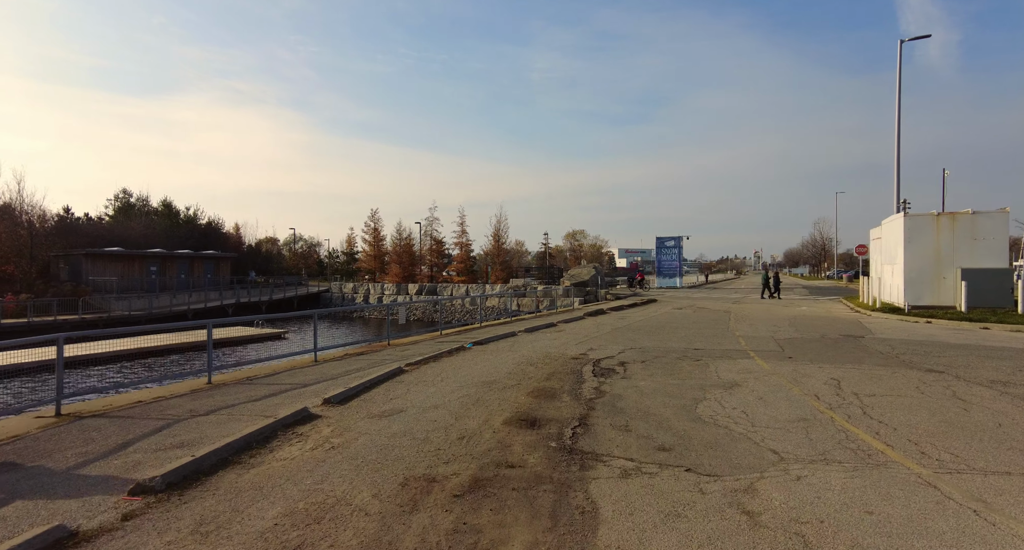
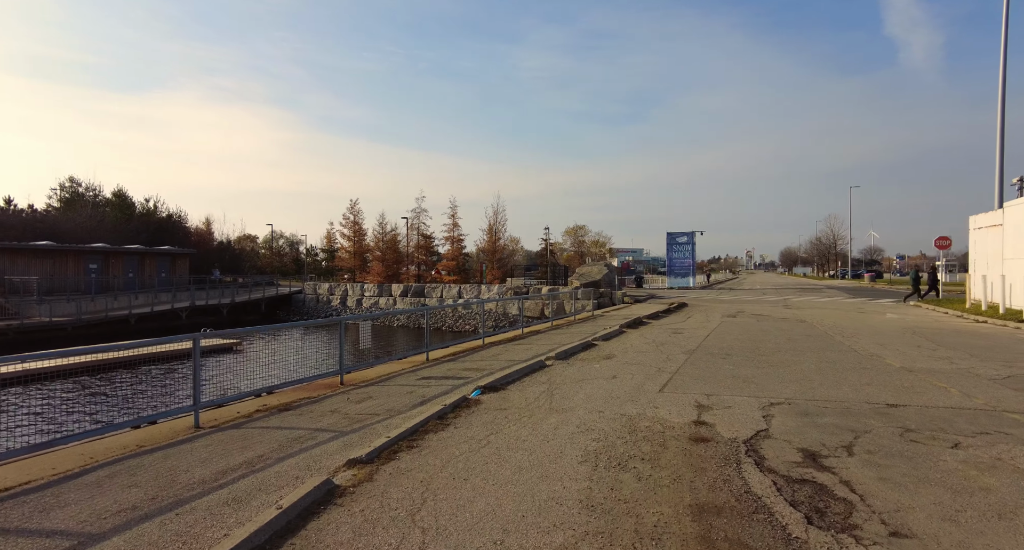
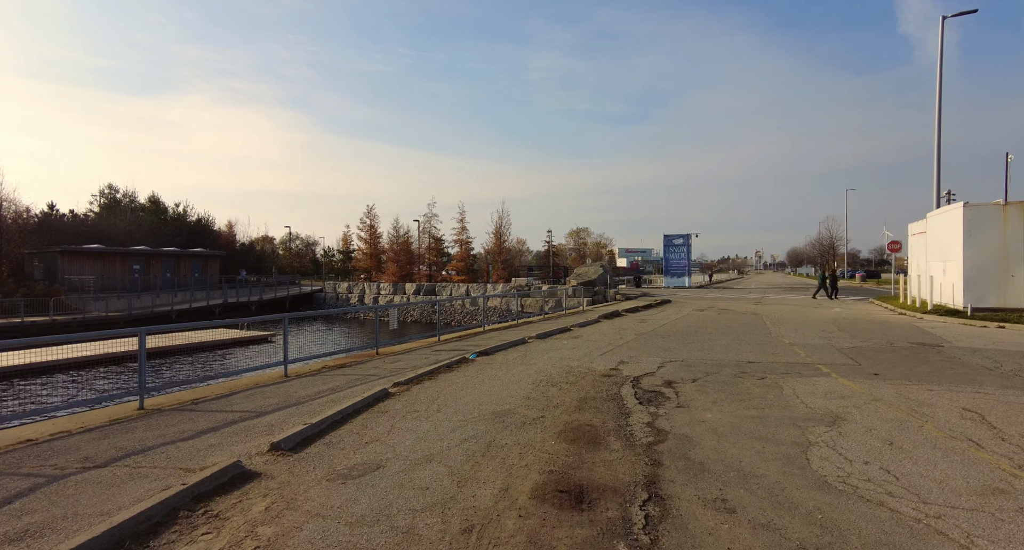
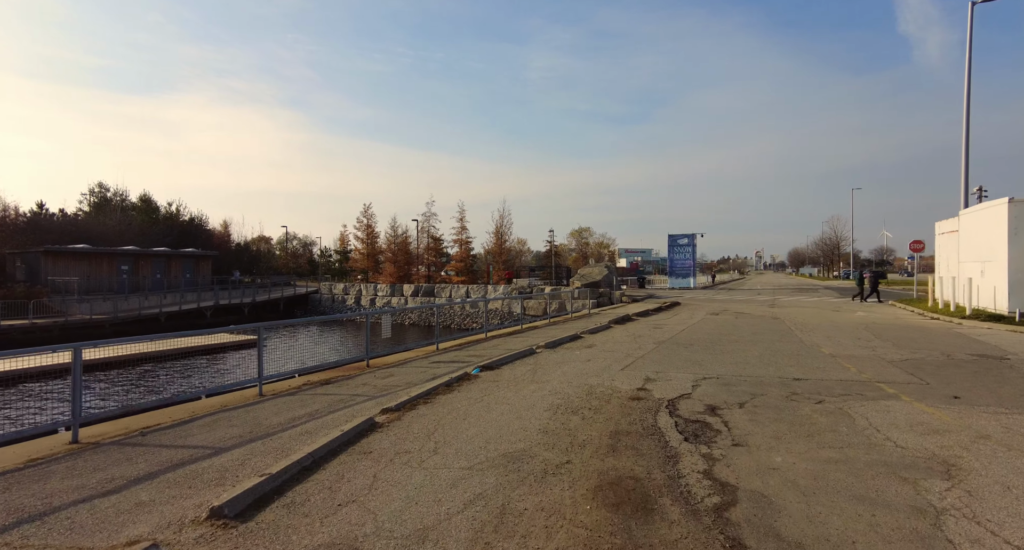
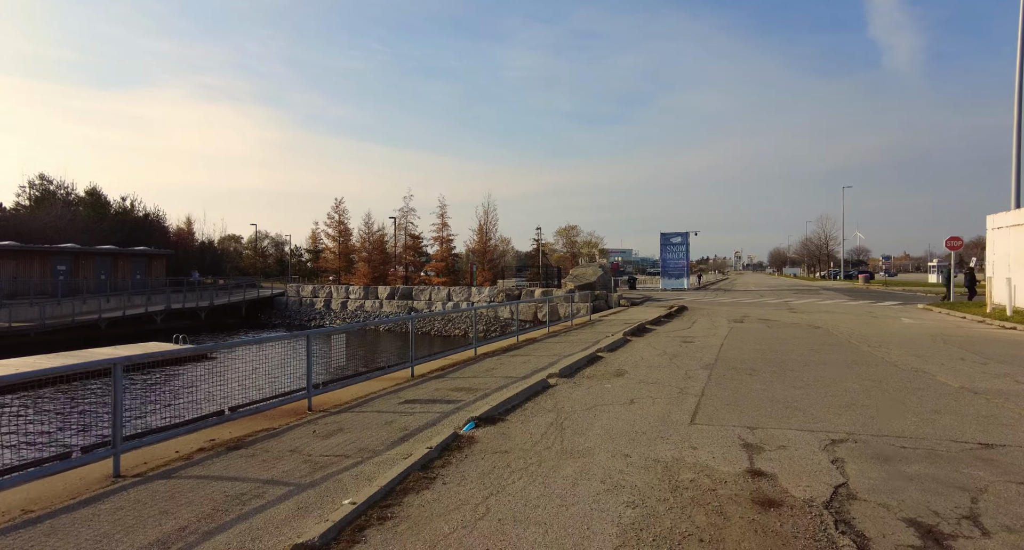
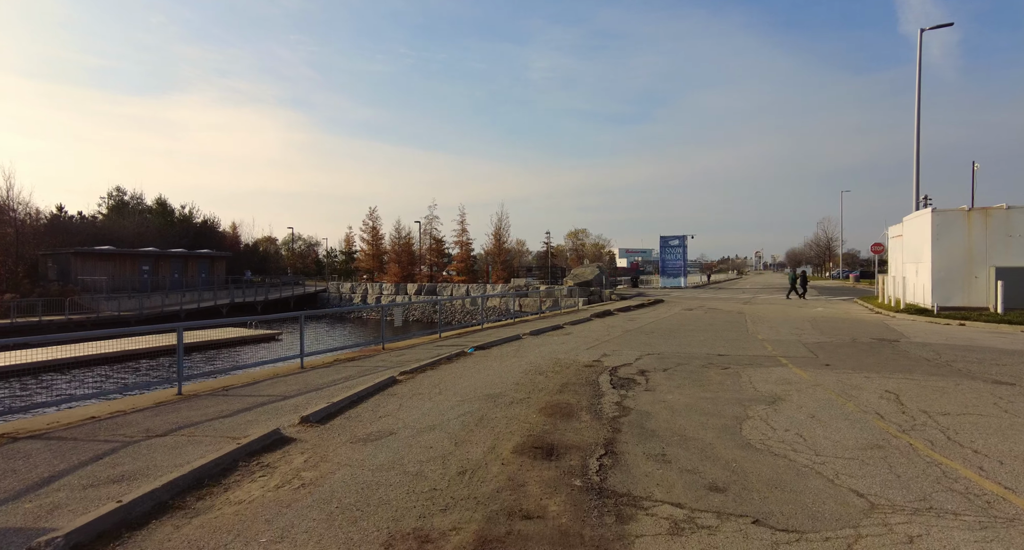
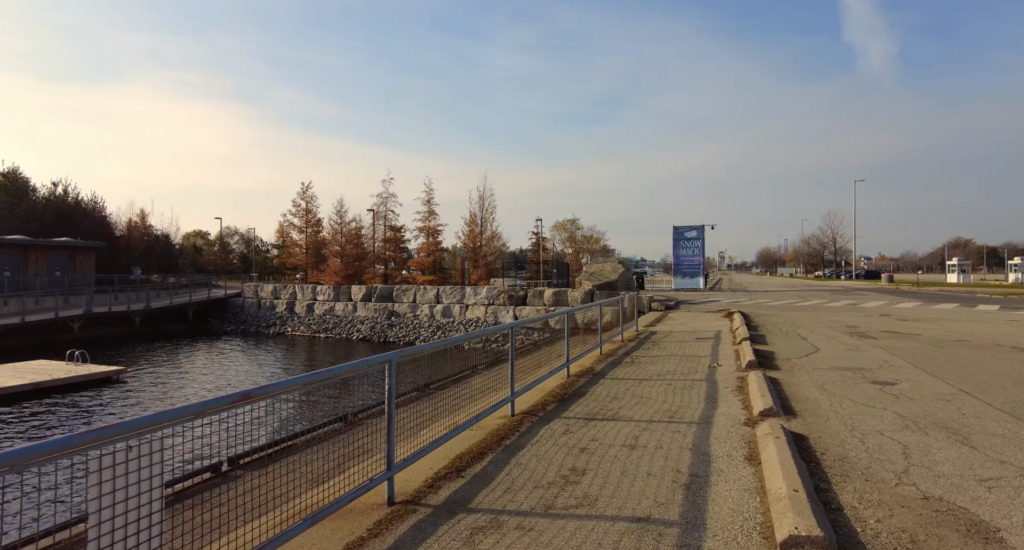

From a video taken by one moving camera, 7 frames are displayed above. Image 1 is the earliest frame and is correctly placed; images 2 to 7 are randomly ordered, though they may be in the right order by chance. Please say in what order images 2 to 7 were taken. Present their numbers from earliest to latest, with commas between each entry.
6, 3, 4, 2, 5, 7
